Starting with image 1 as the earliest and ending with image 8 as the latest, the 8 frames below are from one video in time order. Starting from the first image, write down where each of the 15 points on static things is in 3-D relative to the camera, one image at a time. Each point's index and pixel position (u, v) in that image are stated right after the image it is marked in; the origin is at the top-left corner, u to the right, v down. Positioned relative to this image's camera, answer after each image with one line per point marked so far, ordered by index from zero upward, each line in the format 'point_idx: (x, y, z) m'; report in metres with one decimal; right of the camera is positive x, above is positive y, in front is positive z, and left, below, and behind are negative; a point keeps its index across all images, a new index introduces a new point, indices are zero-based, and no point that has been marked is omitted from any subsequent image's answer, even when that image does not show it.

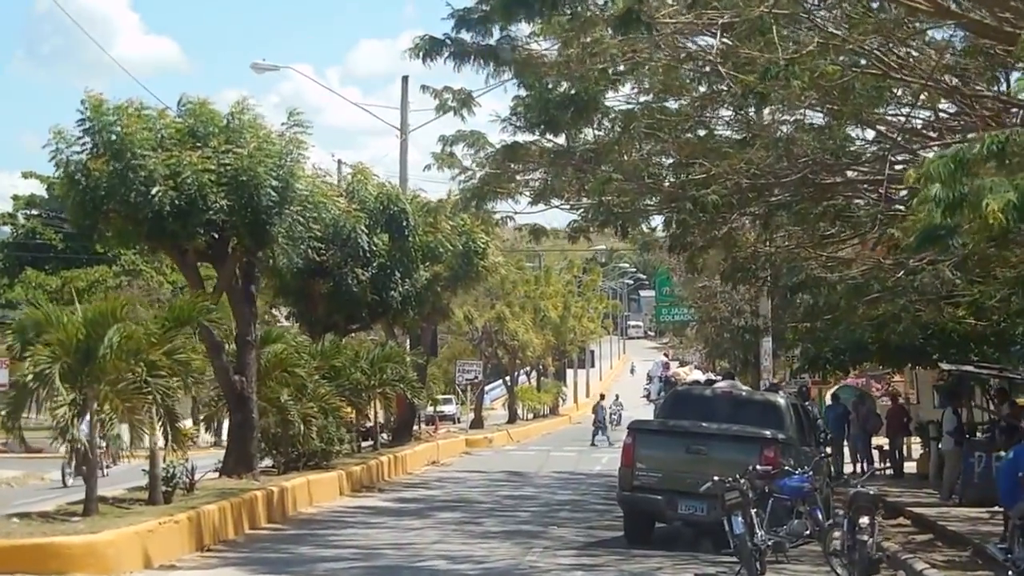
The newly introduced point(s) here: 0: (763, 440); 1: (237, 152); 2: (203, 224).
0: (+1.4, -0.9, +14.5) m
1: (-1.9, +0.9, +17.3) m
2: (-2.1, +0.4, +17.3) m
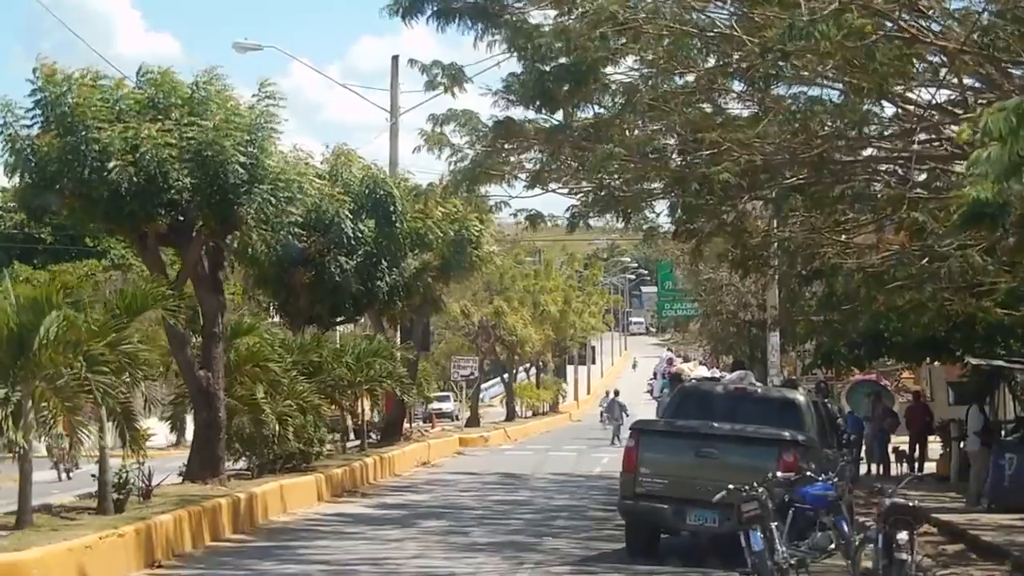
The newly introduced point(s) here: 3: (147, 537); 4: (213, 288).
0: (+1.4, -0.8, +12.9) m
1: (-1.9, +1.0, +15.8) m
2: (-2.2, +0.5, +15.8) m
3: (-1.8, -1.2, +12.8) m
4: (-2.0, 0.0, +16.8) m
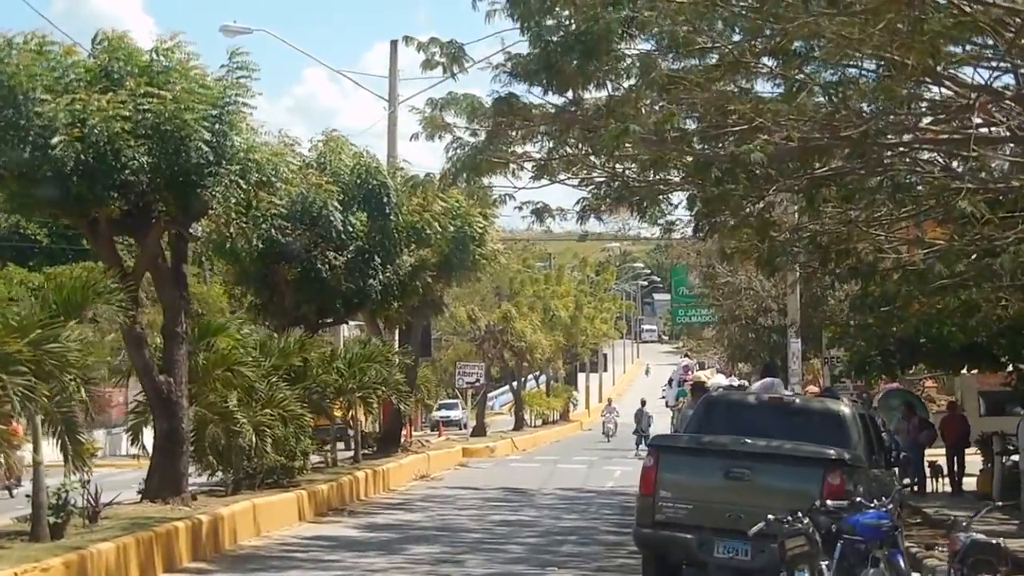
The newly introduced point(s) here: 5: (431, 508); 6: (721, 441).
0: (+1.3, -0.7, +11.0) m
1: (-1.9, +1.0, +13.9) m
2: (-2.1, +0.6, +13.9) m
3: (-1.8, -1.2, +10.9) m
4: (-2.0, 0.0, +14.9) m
5: (-0.6, -1.7, +19.5) m
6: (+0.9, -0.7, +11.3) m
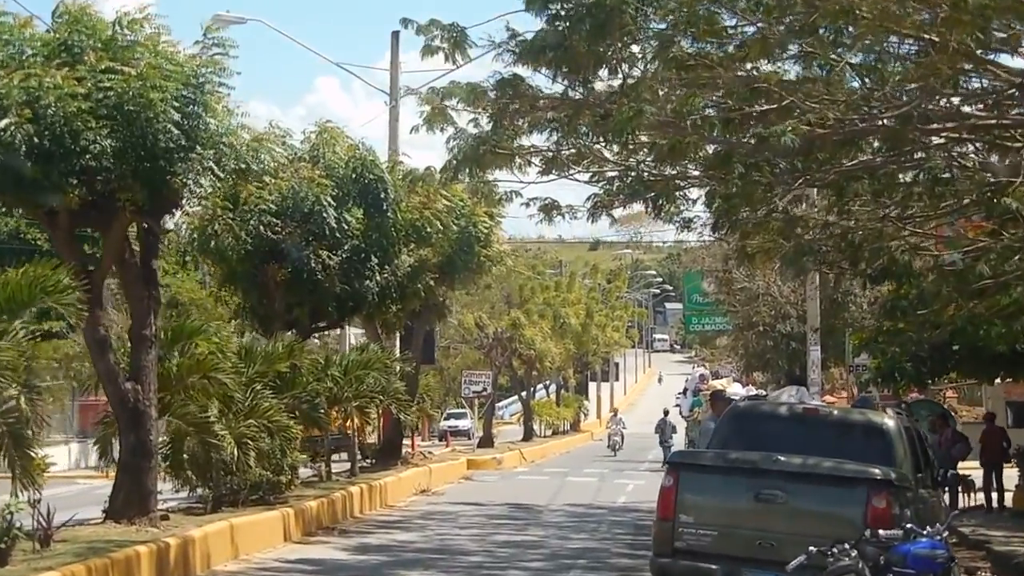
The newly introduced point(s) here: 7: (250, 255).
0: (+1.3, -0.7, +9.6) m
1: (-1.9, +1.1, +12.5) m
2: (-2.1, +0.6, +12.5) m
3: (-1.8, -1.2, +9.5) m
4: (-2.0, 0.0, +13.5) m
5: (-0.6, -1.7, +18.1) m
6: (+0.9, -0.7, +9.9) m
7: (-2.0, +0.3, +19.3) m
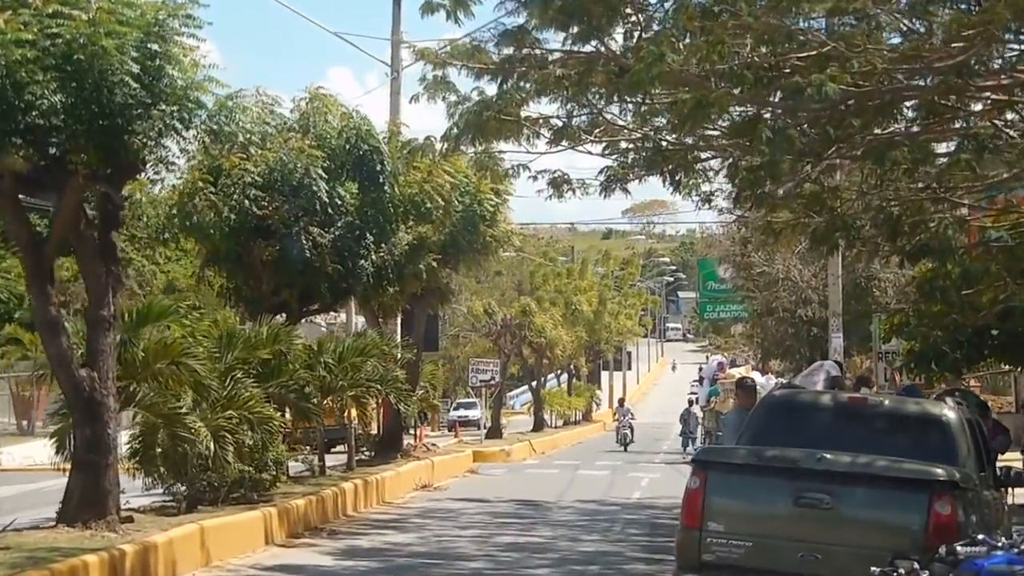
0: (+1.3, -0.6, +8.1) m
1: (-1.9, +1.2, +11.0) m
2: (-2.1, +0.7, +11.0) m
3: (-1.8, -1.1, +8.1) m
4: (-1.9, +0.2, +12.1) m
5: (-0.5, -1.6, +16.7) m
6: (+0.9, -0.6, +8.4) m
7: (-1.9, +0.4, +17.9) m
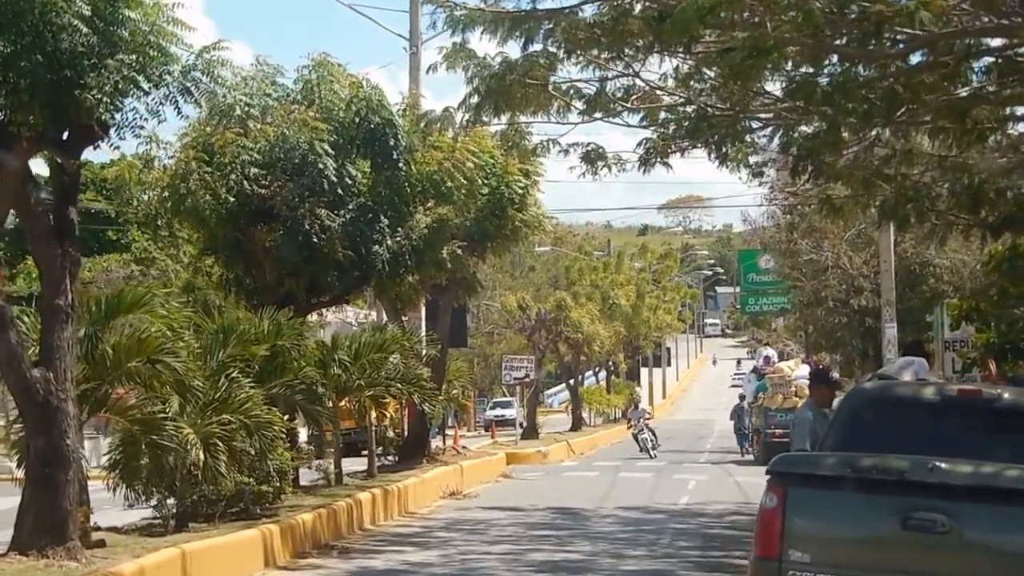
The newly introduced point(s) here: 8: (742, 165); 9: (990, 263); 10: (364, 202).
0: (+1.4, -0.5, +6.3) m
1: (-1.8, +1.2, +9.2) m
2: (-2.0, +0.7, +9.3) m
3: (-1.8, -1.0, +6.3) m
4: (-1.8, +0.2, +10.3) m
5: (-0.3, -1.5, +14.9) m
6: (+1.0, -0.5, +6.6) m
7: (-1.8, +0.5, +16.1) m
8: (+1.5, +0.8, +16.8) m
9: (+3.1, +0.2, +16.7) m
10: (-1.0, +0.6, +16.8) m
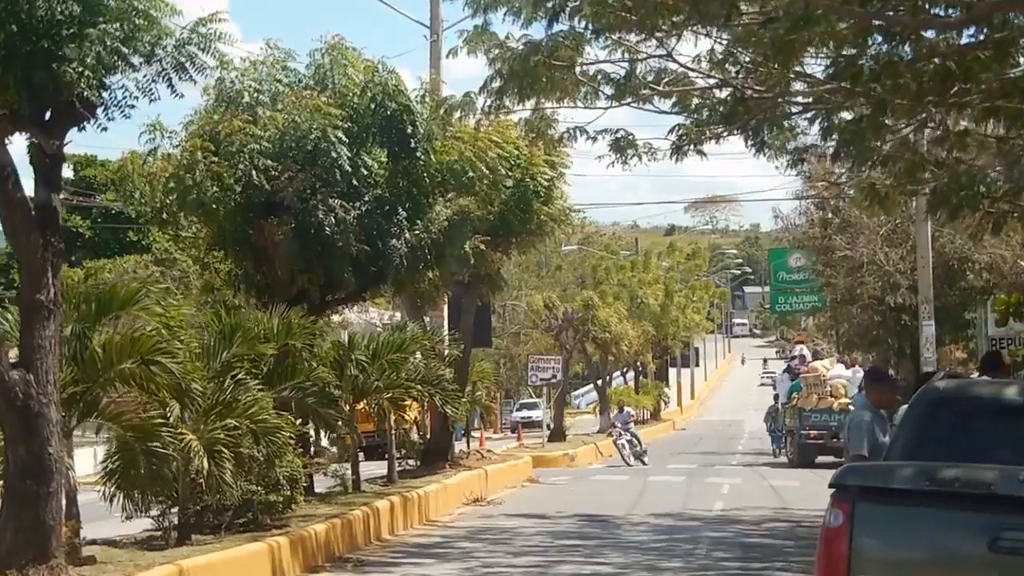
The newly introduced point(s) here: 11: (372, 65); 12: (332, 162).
0: (+1.5, -0.5, +5.4) m
1: (-1.7, +1.2, +8.3) m
2: (-2.0, +0.8, +8.4) m
3: (-1.7, -1.0, +5.4) m
4: (-1.7, +0.2, +9.4) m
5: (-0.2, -1.4, +14.0) m
6: (+1.0, -0.4, +5.7) m
7: (-1.6, +0.5, +15.2) m
8: (+1.7, +0.8, +15.9) m
9: (+3.3, +0.2, +15.7) m
10: (-0.8, +0.6, +15.9) m
11: (-0.9, +1.4, +15.8) m
12: (-1.1, +0.7, +14.9) m
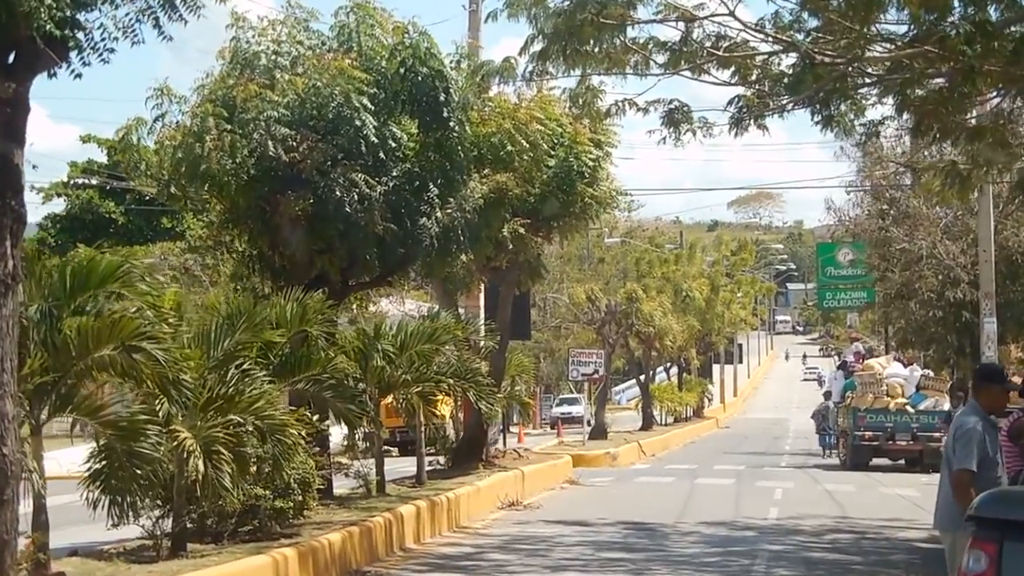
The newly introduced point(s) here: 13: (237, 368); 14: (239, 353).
0: (+1.5, -0.4, +4.0) m
1: (-1.6, +1.3, +7.0) m
2: (-1.8, +0.8, +7.0) m
3: (-1.7, -0.9, +4.0) m
4: (-1.6, +0.3, +8.0) m
5: (0.0, -1.4, +12.5) m
6: (+1.1, -0.4, +4.2) m
7: (-1.4, +0.6, +13.8) m
8: (+1.9, +0.9, +14.5) m
9: (+3.5, +0.2, +14.3) m
10: (-0.6, +0.7, +14.5) m
11: (-0.6, +1.5, +14.4) m
12: (-0.8, +0.8, +13.5) m
13: (-1.2, -0.3, +10.9) m
14: (-1.2, -0.3, +11.1) m
